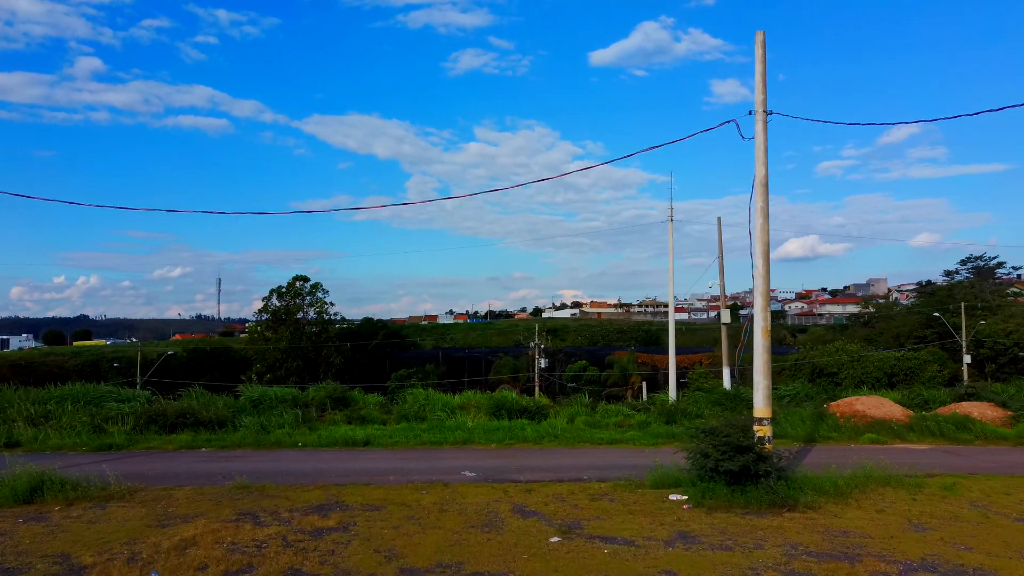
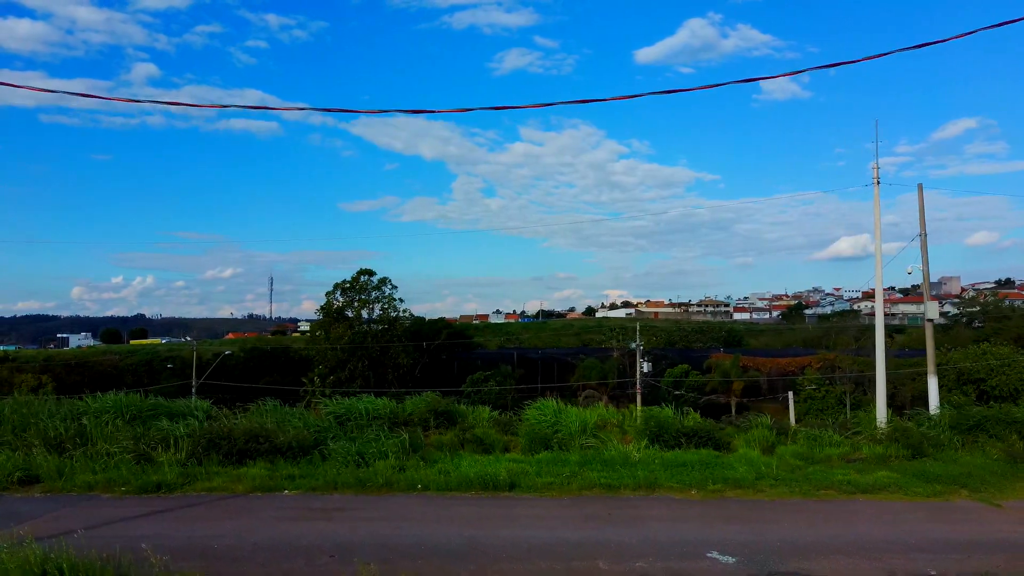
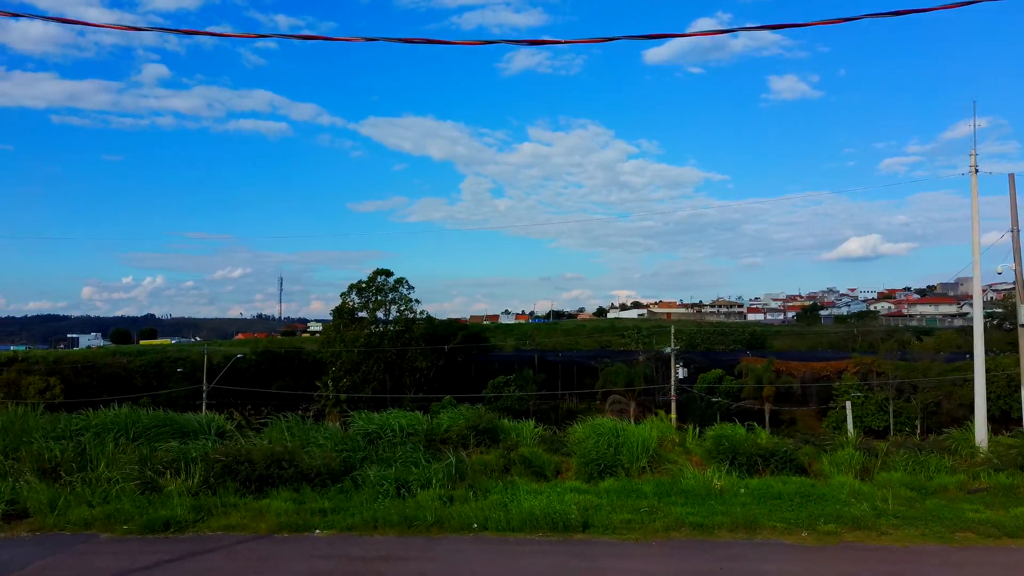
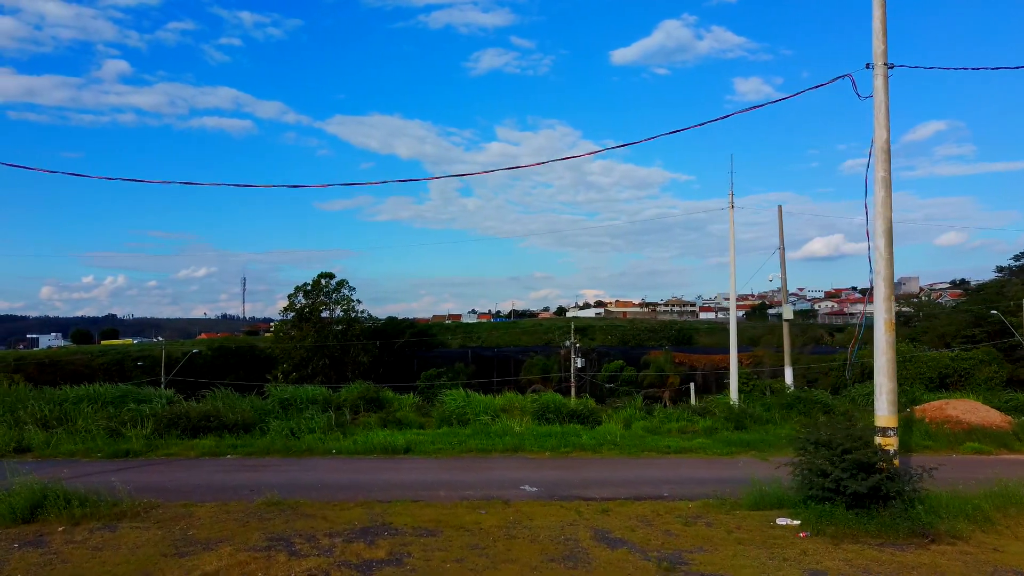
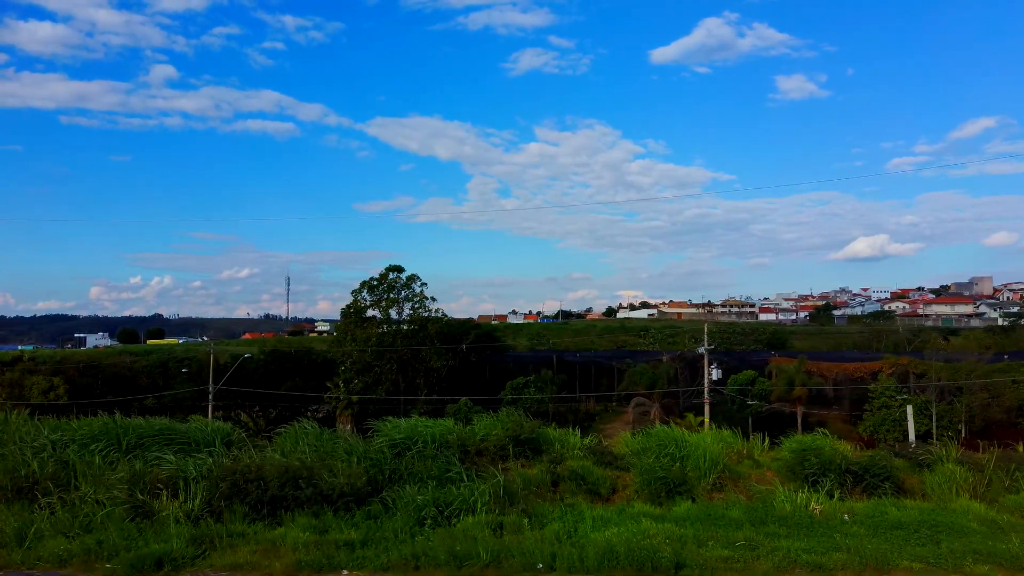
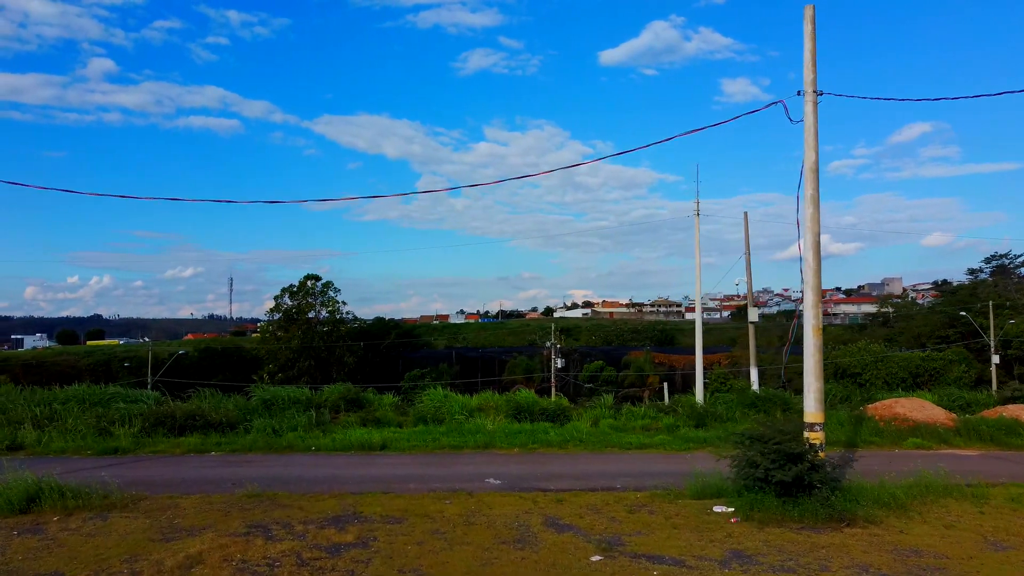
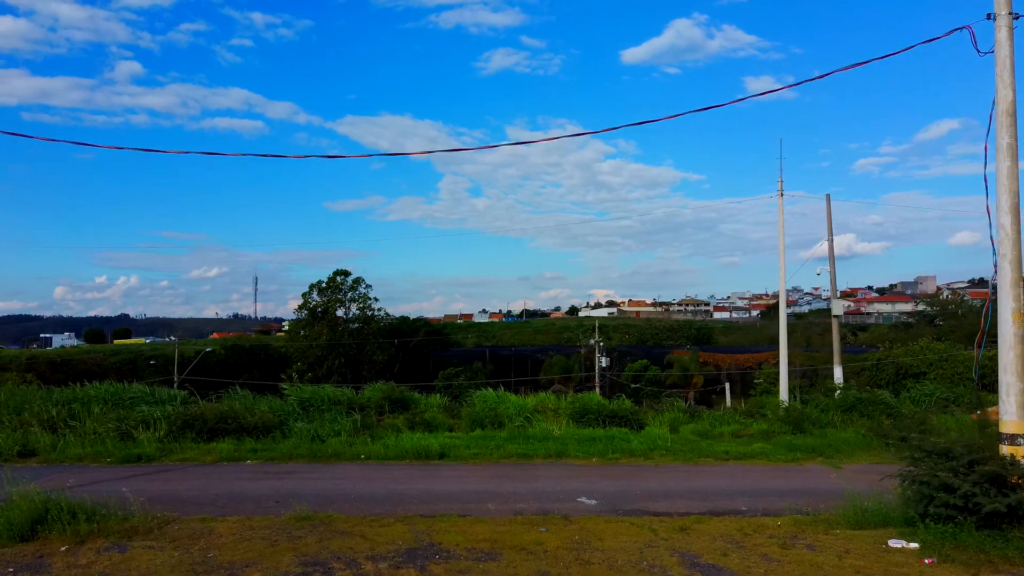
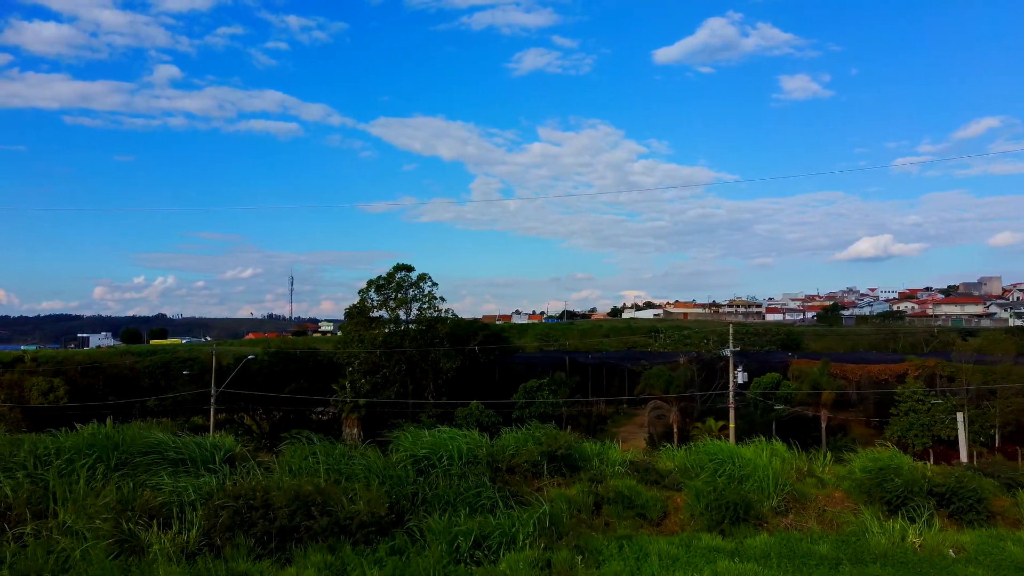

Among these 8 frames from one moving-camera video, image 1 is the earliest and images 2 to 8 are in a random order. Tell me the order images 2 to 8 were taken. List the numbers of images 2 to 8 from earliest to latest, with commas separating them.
6, 4, 7, 2, 3, 5, 8
